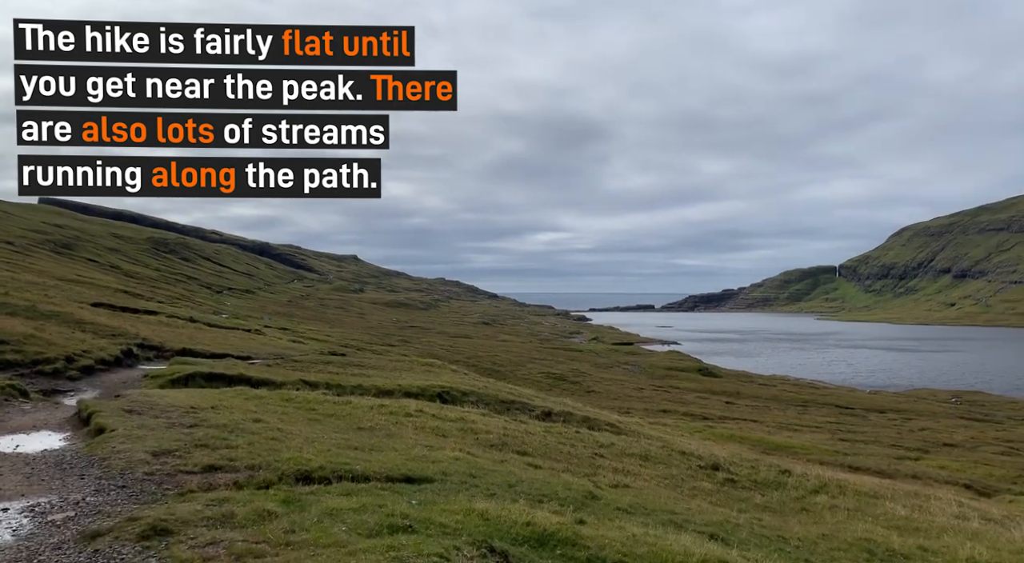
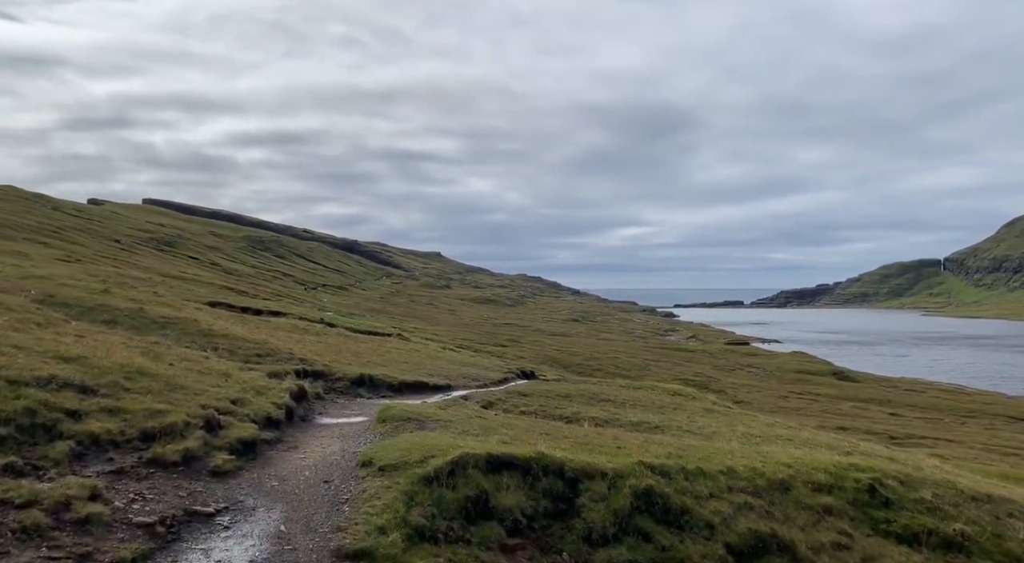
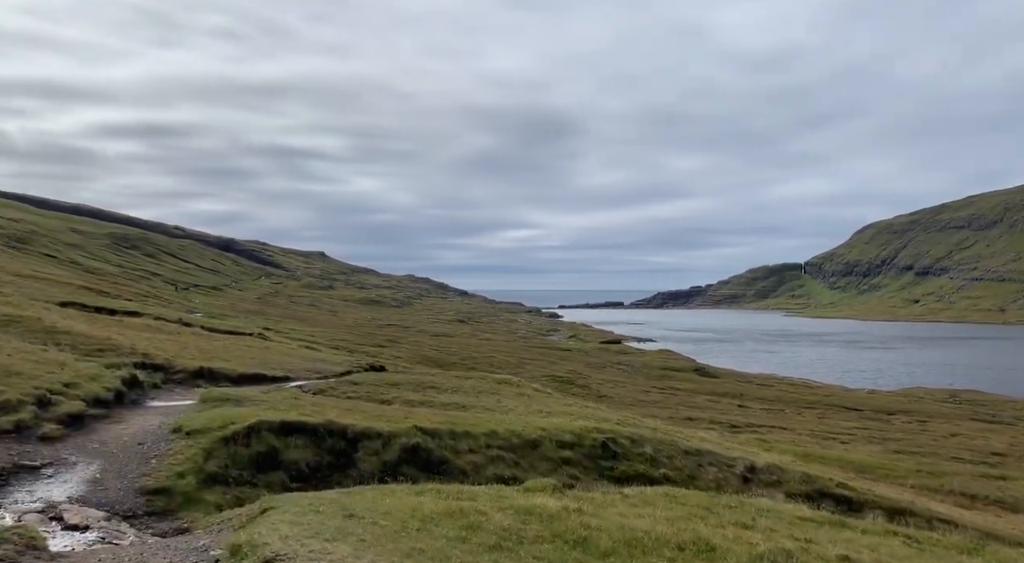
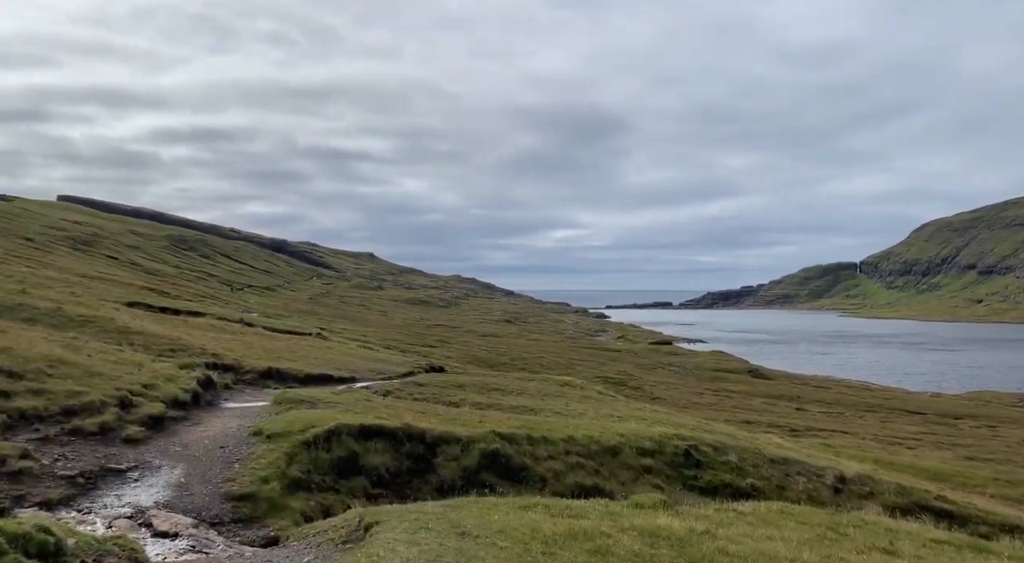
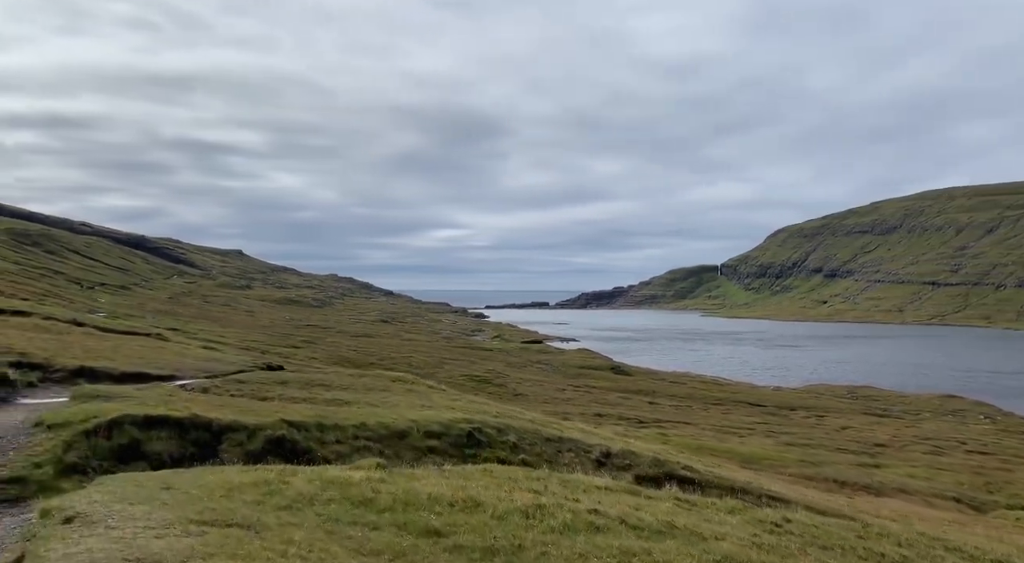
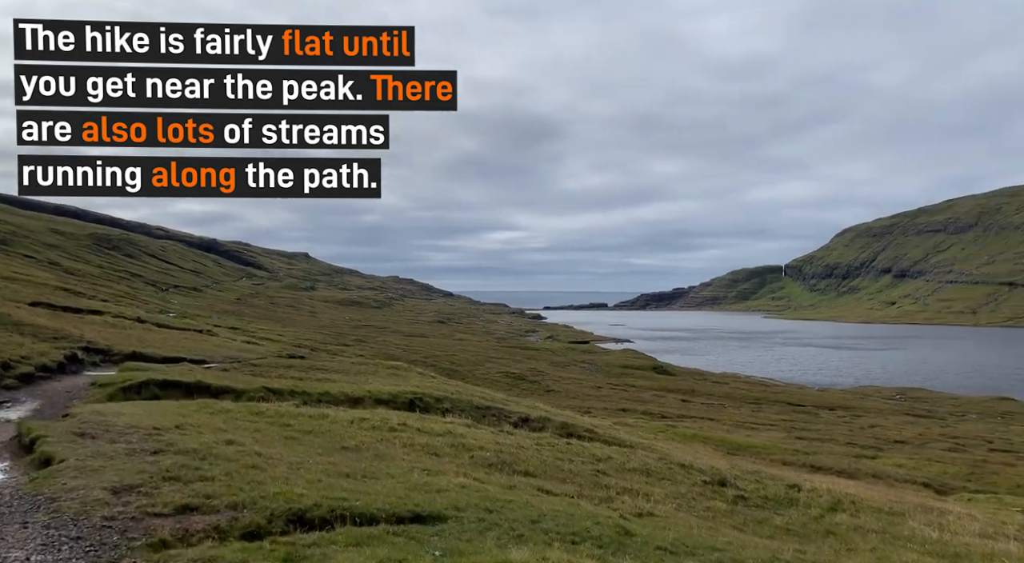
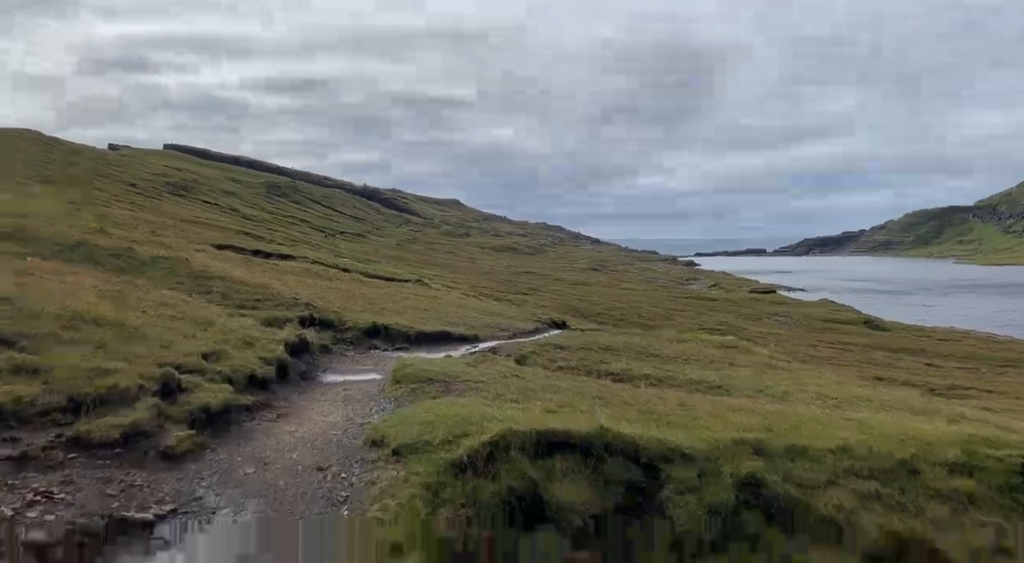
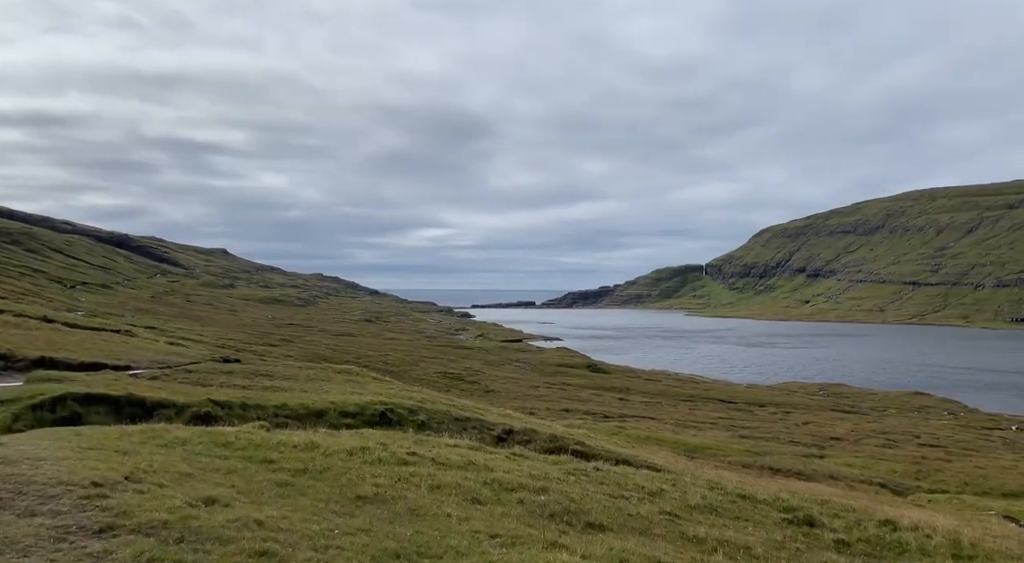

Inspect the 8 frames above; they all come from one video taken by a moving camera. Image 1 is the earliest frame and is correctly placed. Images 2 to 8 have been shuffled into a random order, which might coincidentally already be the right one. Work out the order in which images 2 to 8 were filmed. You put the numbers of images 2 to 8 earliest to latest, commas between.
6, 8, 5, 3, 4, 2, 7
